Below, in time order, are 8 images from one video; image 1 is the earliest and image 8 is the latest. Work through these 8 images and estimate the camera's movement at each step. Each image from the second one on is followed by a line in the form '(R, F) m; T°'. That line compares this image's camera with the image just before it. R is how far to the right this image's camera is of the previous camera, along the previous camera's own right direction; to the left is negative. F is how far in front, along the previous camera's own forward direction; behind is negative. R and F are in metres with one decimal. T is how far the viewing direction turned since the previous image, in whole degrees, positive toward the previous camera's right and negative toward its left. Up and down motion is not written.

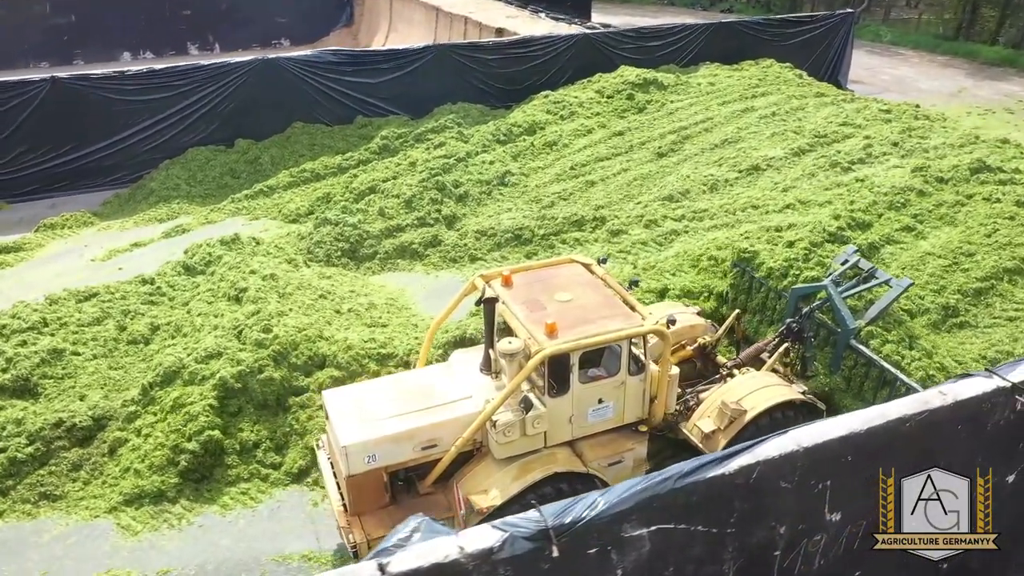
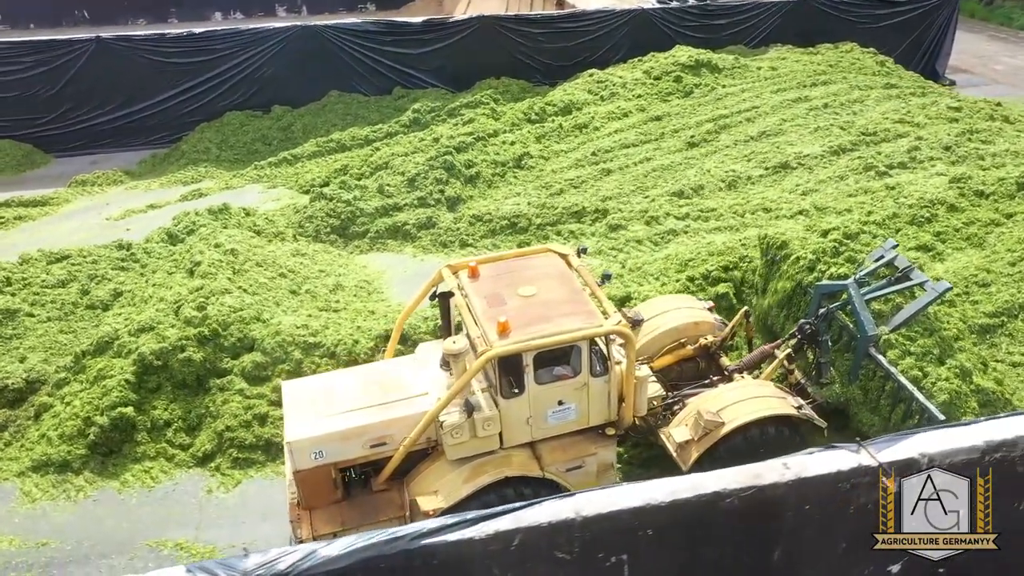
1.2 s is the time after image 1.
(+1.3, +0.5) m; -8°
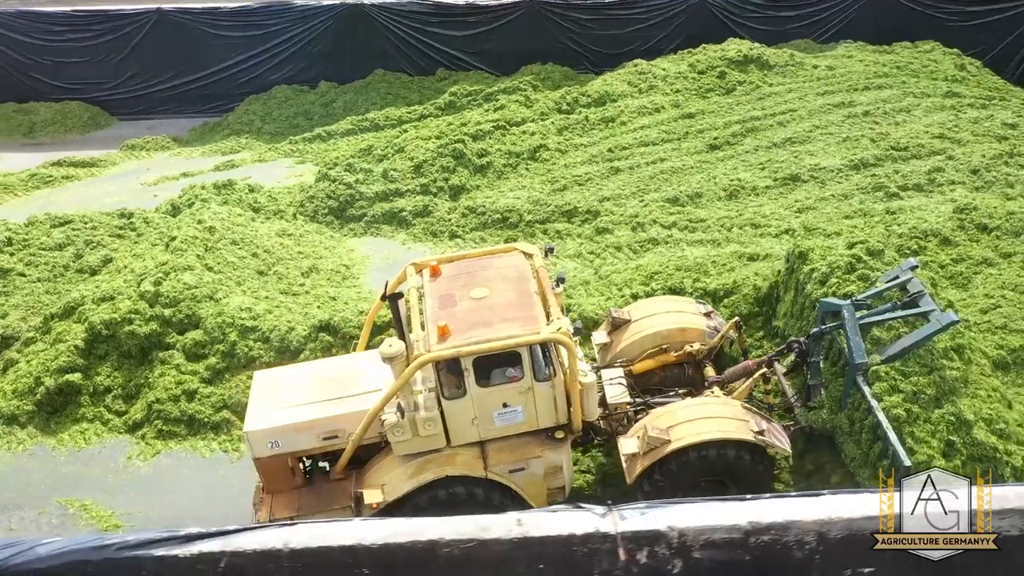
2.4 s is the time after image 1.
(+1.4, +0.1) m; -8°
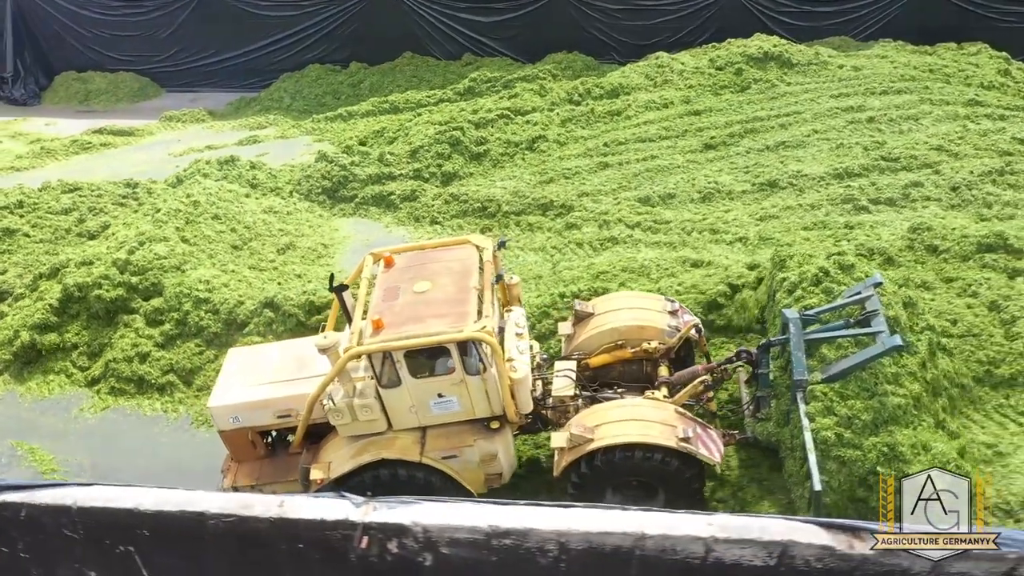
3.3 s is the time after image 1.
(+1.3, -0.1) m; -7°
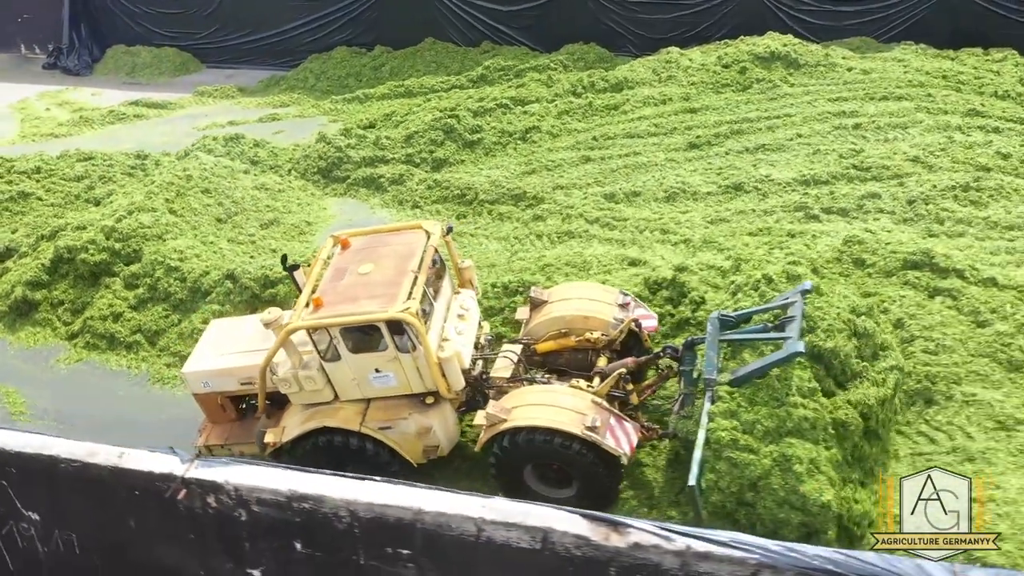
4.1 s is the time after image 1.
(+1.2, -0.3) m; -6°
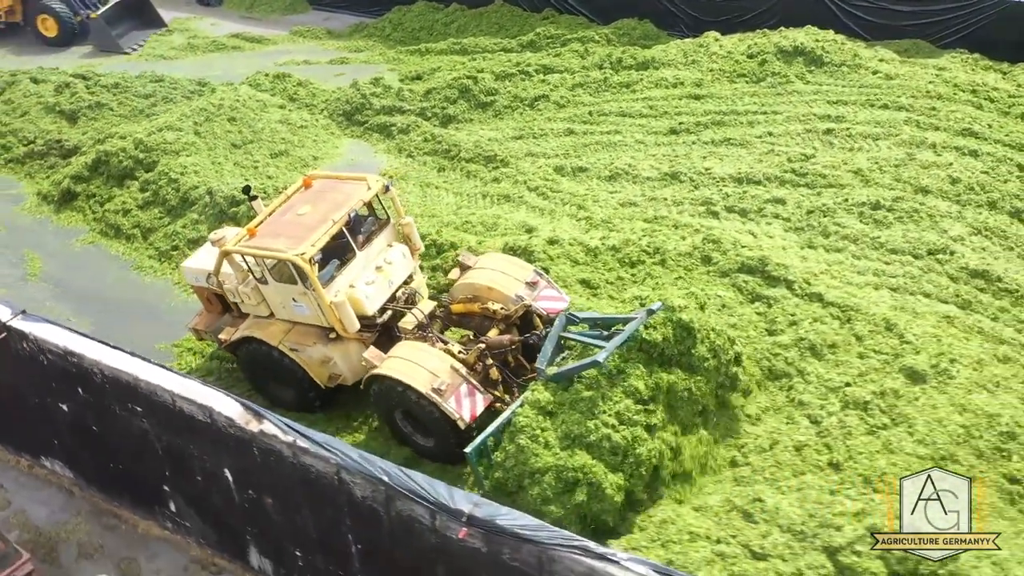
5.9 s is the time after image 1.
(+2.7, -0.5) m; -13°
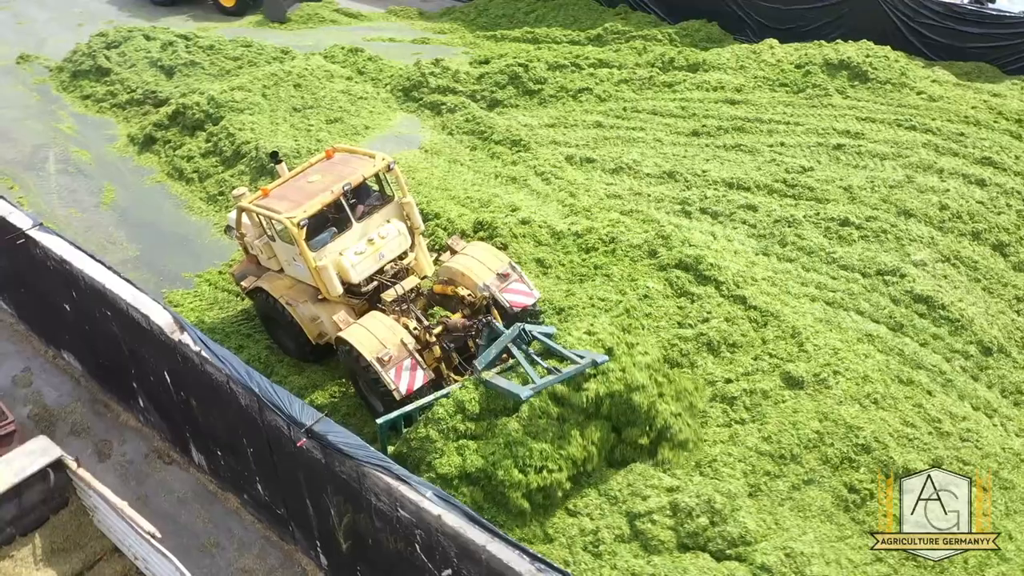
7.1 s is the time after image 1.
(+1.6, -0.5) m; -9°
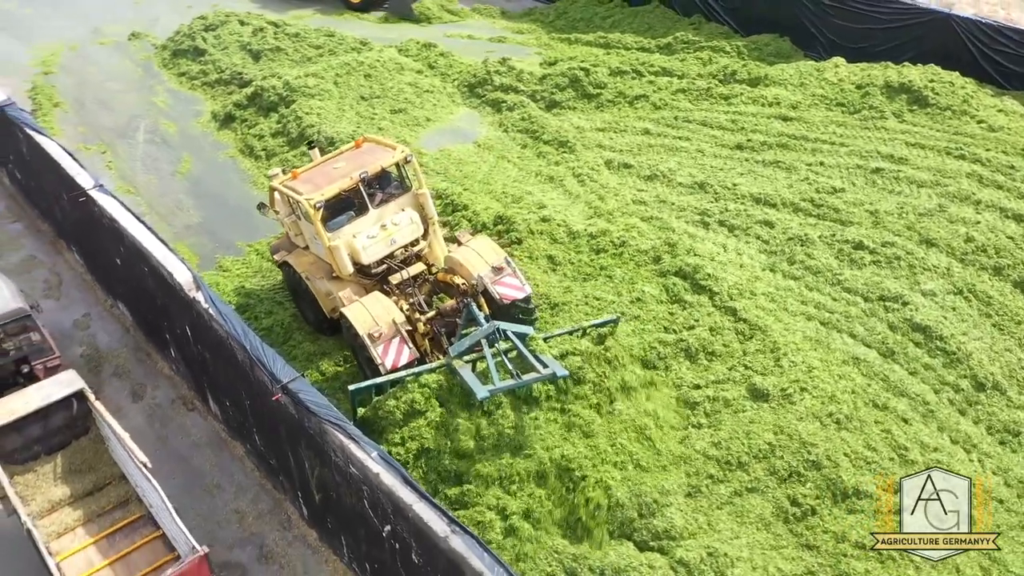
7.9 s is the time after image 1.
(+0.8, -0.3) m; -7°
